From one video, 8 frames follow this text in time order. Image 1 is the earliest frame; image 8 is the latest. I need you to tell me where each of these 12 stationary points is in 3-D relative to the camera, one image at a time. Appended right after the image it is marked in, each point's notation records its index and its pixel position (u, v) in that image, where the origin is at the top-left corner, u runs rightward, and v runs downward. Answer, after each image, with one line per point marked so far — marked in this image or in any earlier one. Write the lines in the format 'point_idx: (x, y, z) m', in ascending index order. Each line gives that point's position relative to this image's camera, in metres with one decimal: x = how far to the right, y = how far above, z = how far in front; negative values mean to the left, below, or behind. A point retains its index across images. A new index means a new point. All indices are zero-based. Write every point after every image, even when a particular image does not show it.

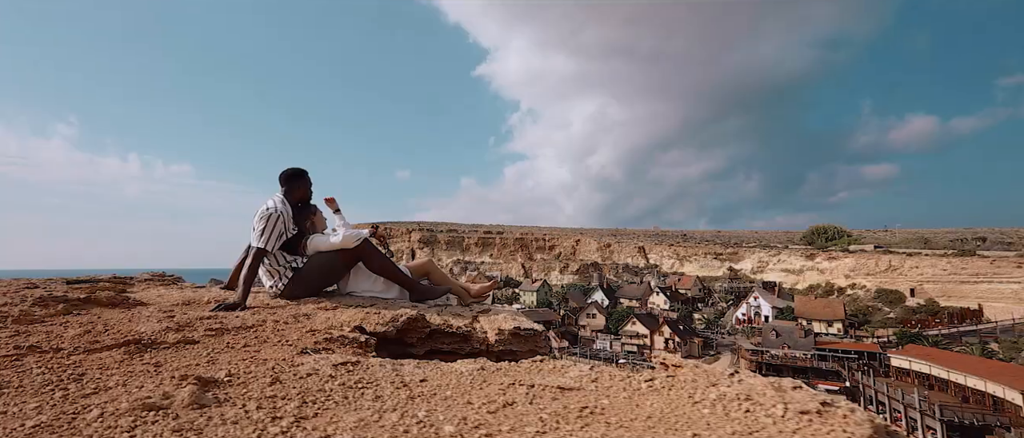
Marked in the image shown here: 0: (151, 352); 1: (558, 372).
0: (-1.9, -0.7, +2.6) m
1: (+0.2, -0.8, +2.4) m
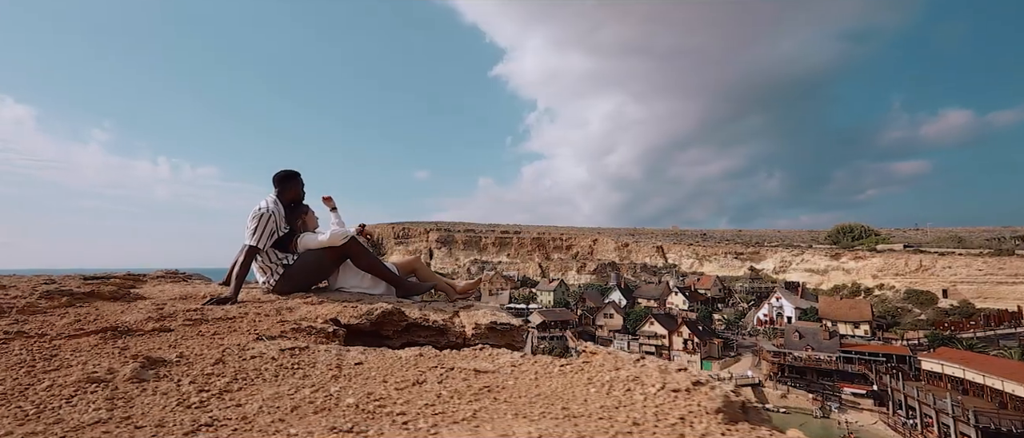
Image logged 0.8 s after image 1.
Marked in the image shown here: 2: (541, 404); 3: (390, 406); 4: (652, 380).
0: (-2.3, -0.7, +2.9) m
1: (-0.1, -0.7, +2.6) m
2: (+0.1, -0.7, +1.8) m
3: (-0.5, -0.7, +1.8) m
4: (+0.5, -0.6, +2.0) m
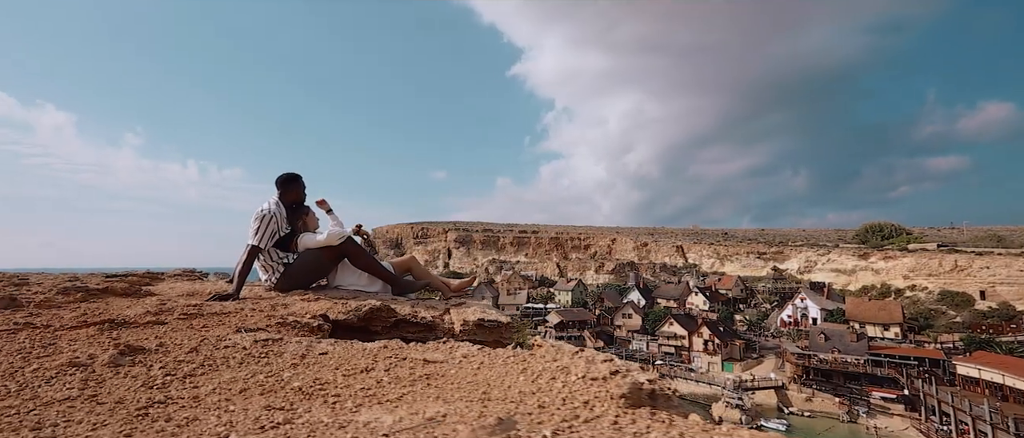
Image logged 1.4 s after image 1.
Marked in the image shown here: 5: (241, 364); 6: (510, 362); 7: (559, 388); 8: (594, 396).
0: (-2.5, -0.7, +3.2) m
1: (-0.4, -0.7, +2.8) m
2: (-0.2, -0.7, +1.9) m
3: (-0.7, -0.7, +2.0) m
4: (+0.3, -0.7, +2.1) m
5: (-1.3, -0.7, +2.3) m
6: (0.0, -0.7, +2.4) m
7: (+0.2, -0.7, +1.9) m
8: (+0.3, -0.7, +1.8) m
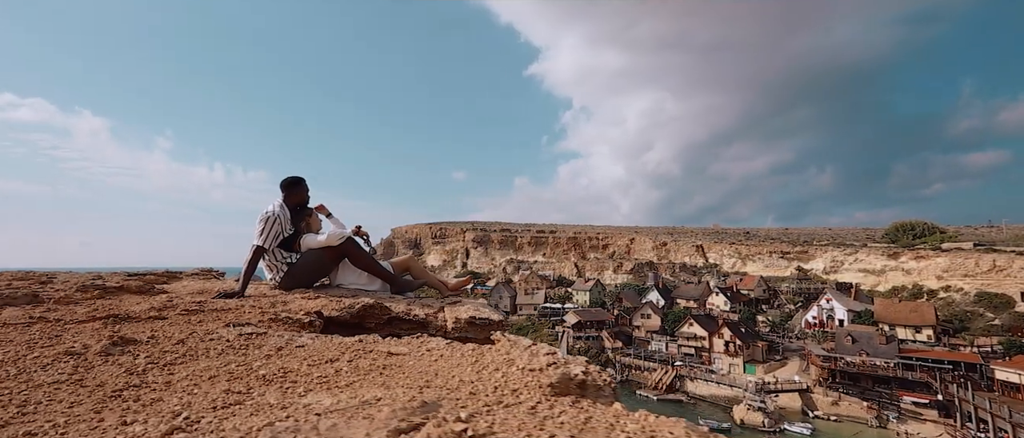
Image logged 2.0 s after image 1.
0: (-2.7, -0.7, +3.4) m
1: (-0.6, -0.8, +3.0) m
2: (-0.5, -0.7, +2.1) m
3: (-1.0, -0.7, +2.2) m
4: (0.0, -0.7, +2.3) m
5: (-1.5, -0.7, +2.5) m
6: (-0.3, -0.7, +2.6) m
7: (-0.1, -0.7, +2.1) m
8: (+0.1, -0.7, +2.0) m
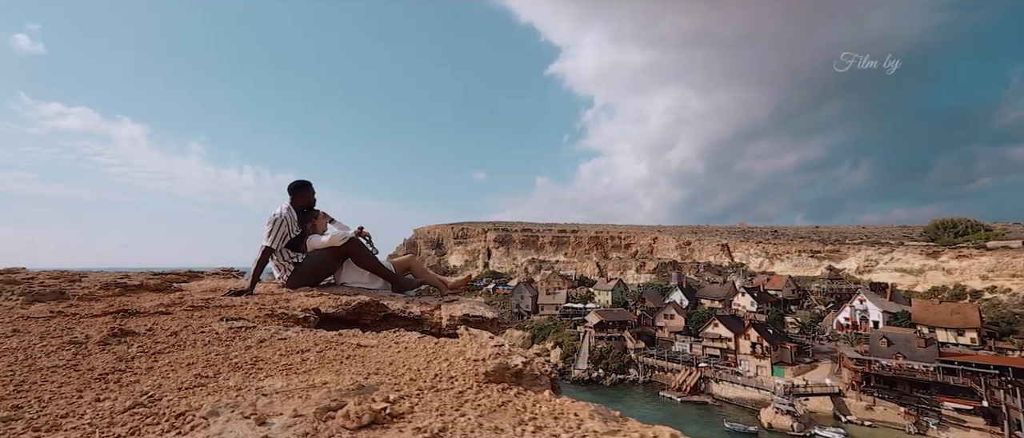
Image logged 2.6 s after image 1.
0: (-2.9, -0.7, +3.8) m
1: (-0.8, -0.8, +3.2) m
2: (-0.7, -0.7, +2.3) m
3: (-1.3, -0.7, +2.4) m
4: (-0.2, -0.7, +2.5) m
5: (-1.8, -0.7, +2.8) m
6: (-0.5, -0.7, +2.8) m
7: (-0.3, -0.7, +2.3) m
8: (-0.2, -0.7, +2.2) m
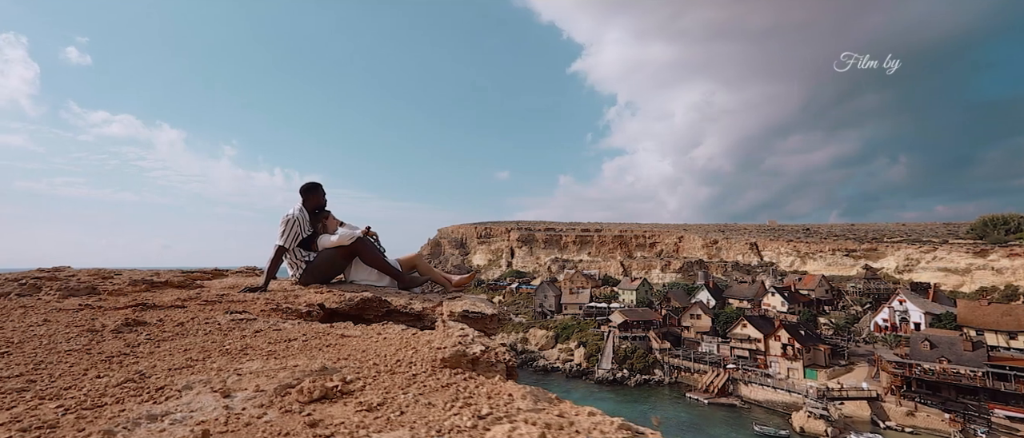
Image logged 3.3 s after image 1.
0: (-3.0, -0.8, +4.1) m
1: (-1.0, -0.8, +3.5) m
2: (-0.9, -0.7, +2.6) m
3: (-1.5, -0.7, +2.7) m
4: (-0.4, -0.7, +2.7) m
5: (-1.9, -0.7, +3.1) m
6: (-0.7, -0.7, +3.0) m
7: (-0.5, -0.7, +2.5) m
8: (-0.4, -0.7, +2.4) m
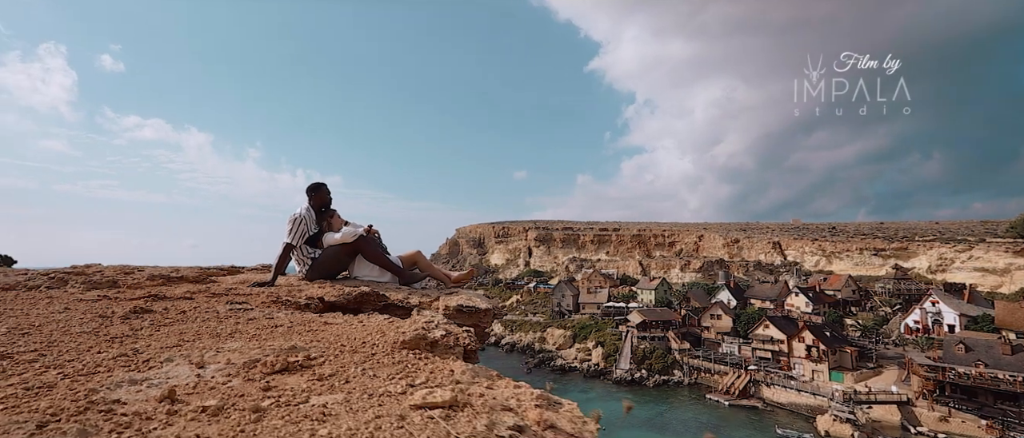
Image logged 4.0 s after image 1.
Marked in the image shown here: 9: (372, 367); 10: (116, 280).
0: (-3.2, -0.7, +4.5) m
1: (-1.2, -0.8, +3.7) m
2: (-1.2, -0.7, +2.9) m
3: (-1.7, -0.7, +3.0) m
4: (-0.7, -0.7, +3.0) m
5: (-2.2, -0.7, +3.4) m
6: (-0.9, -0.7, +3.3) m
7: (-0.8, -0.7, +2.8) m
8: (-0.7, -0.7, +2.7) m
9: (-0.6, -0.7, +2.2) m
10: (-5.4, -0.8, +6.7) m
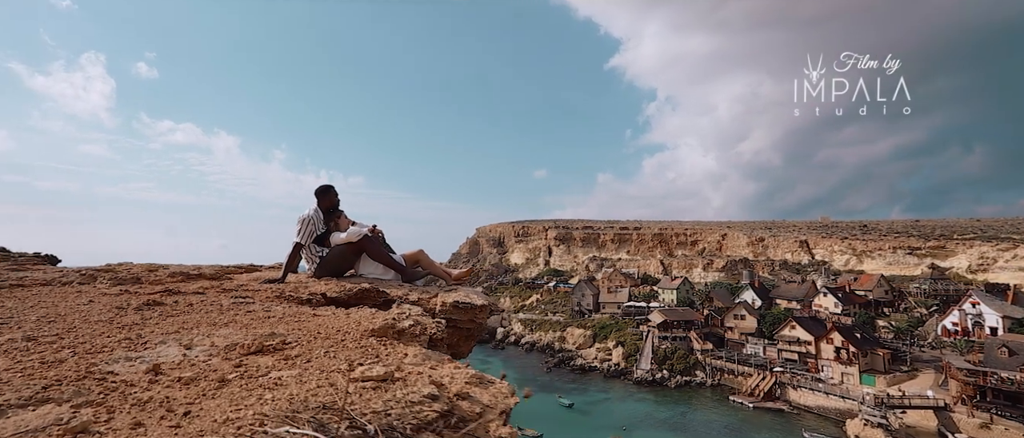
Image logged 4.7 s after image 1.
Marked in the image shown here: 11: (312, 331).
0: (-3.4, -0.8, +4.9) m
1: (-1.4, -0.8, +4.1) m
2: (-1.4, -0.7, +3.2) m
3: (-1.9, -0.7, +3.3) m
4: (-0.9, -0.7, +3.3) m
5: (-2.4, -0.7, +3.8) m
6: (-1.1, -0.7, +3.6) m
7: (-1.0, -0.7, +3.1) m
8: (-0.9, -0.7, +3.0) m
9: (-0.9, -0.7, +2.5) m
10: (-5.4, -0.9, +7.2) m
11: (-1.1, -0.7, +2.9) m
